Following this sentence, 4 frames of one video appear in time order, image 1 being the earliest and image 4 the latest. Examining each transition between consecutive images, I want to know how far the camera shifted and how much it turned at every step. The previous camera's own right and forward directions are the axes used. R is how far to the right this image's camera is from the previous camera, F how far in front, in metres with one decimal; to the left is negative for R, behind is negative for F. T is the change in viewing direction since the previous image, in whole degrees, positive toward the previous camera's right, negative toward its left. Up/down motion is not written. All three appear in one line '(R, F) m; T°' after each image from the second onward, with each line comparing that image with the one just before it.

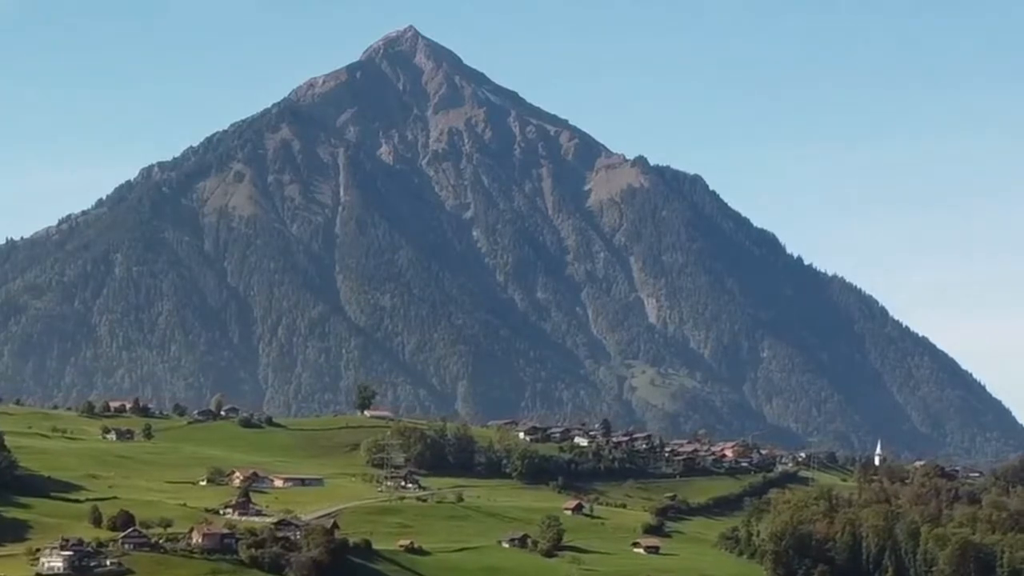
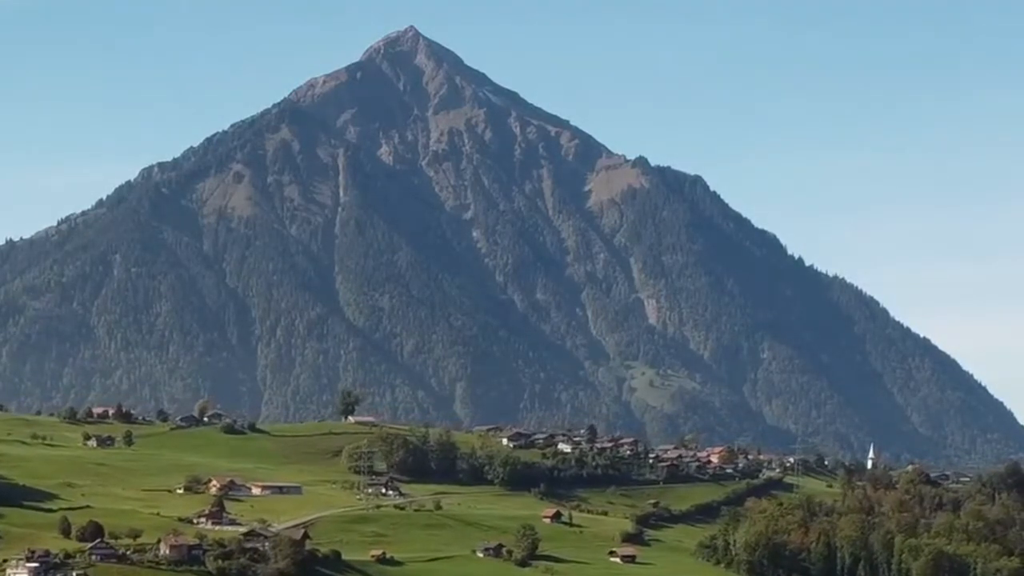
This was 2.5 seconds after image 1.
(+3.6, +0.4) m; 0°
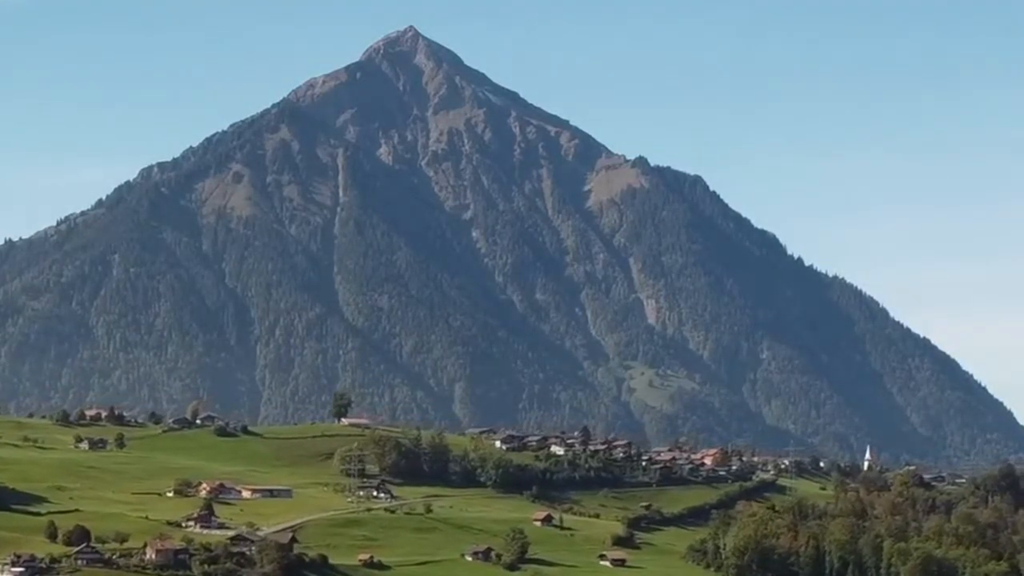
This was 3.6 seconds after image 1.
(+1.5, +0.2) m; 0°
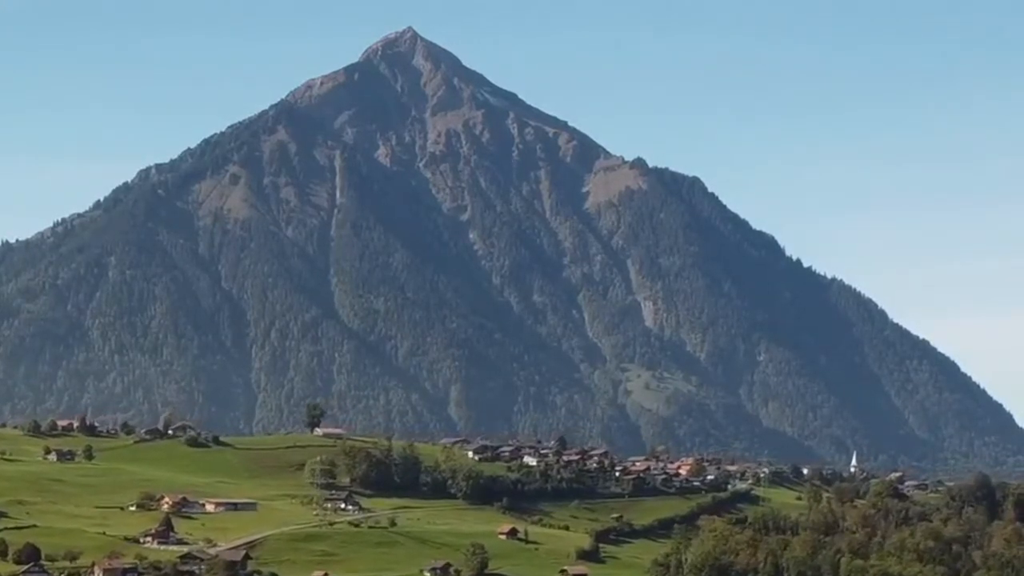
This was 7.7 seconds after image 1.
(+5.6, +0.5) m; 0°
